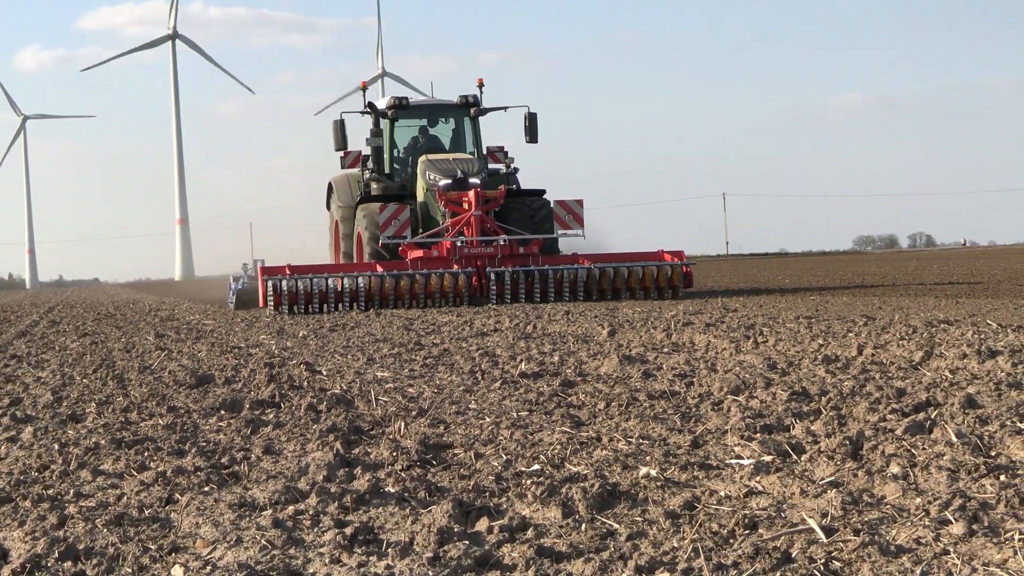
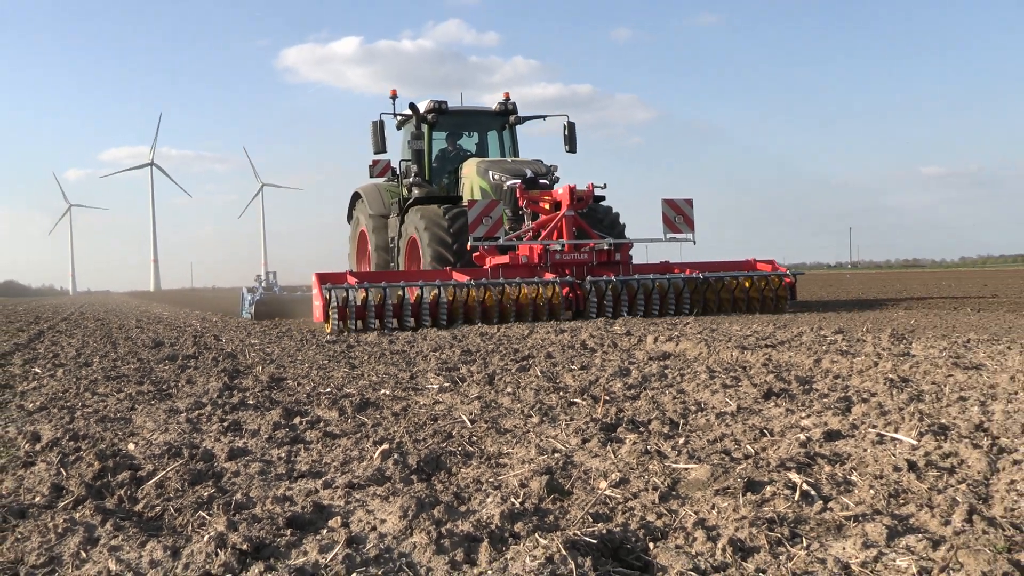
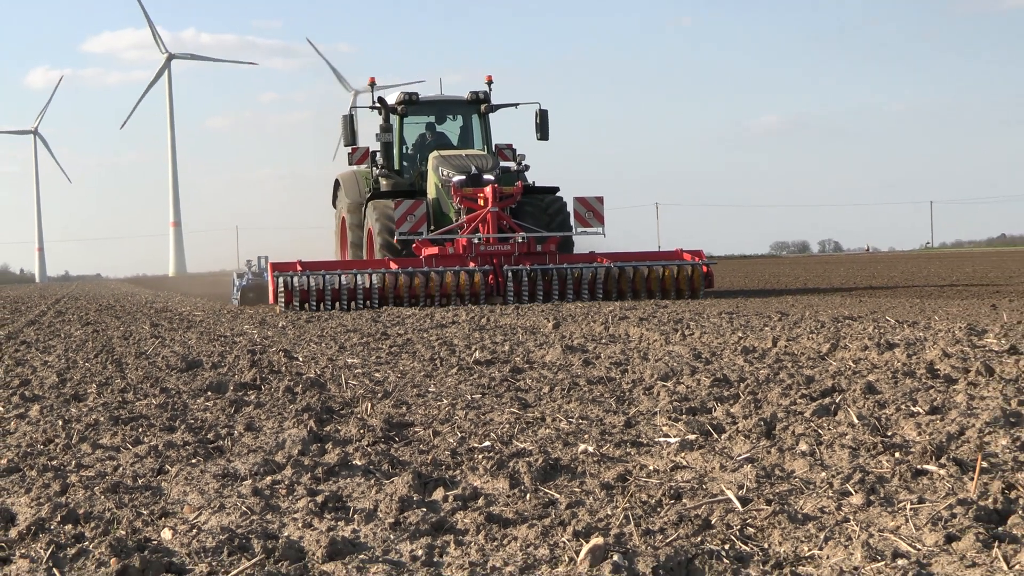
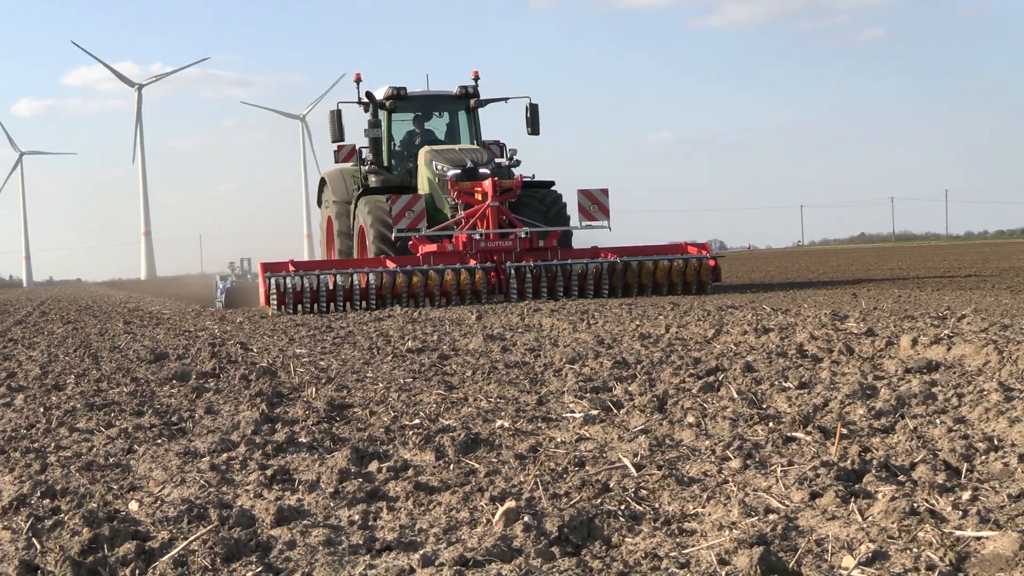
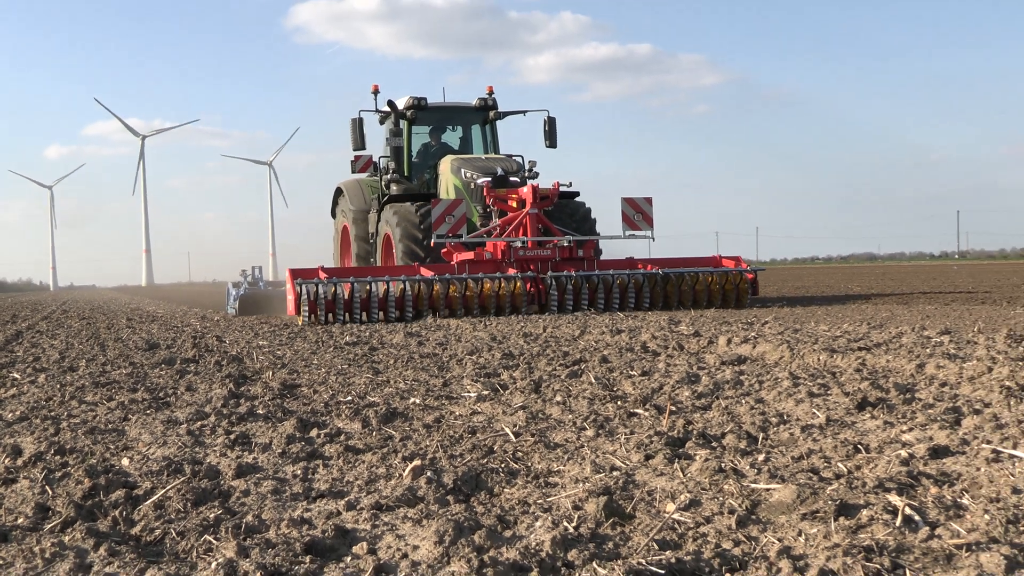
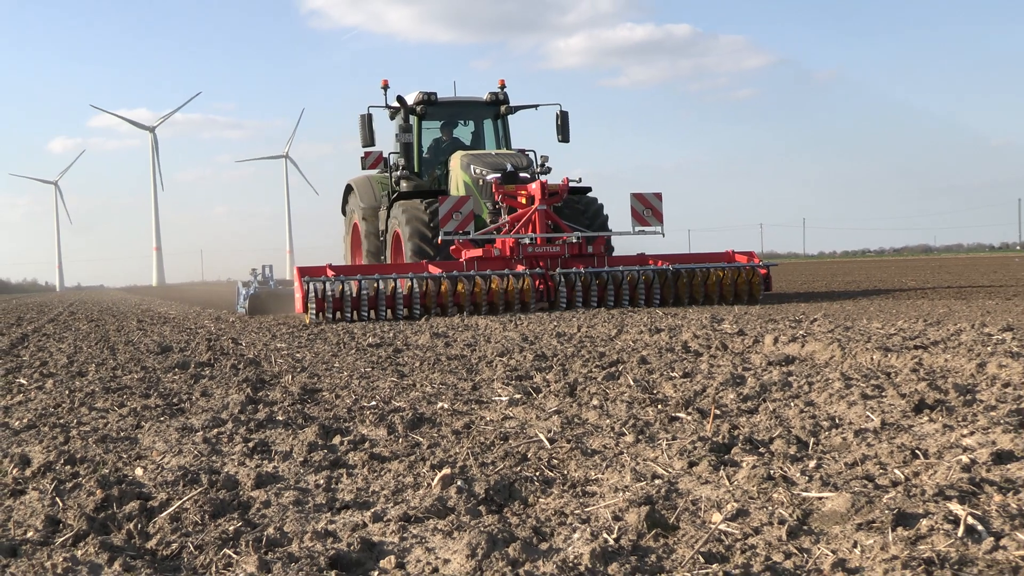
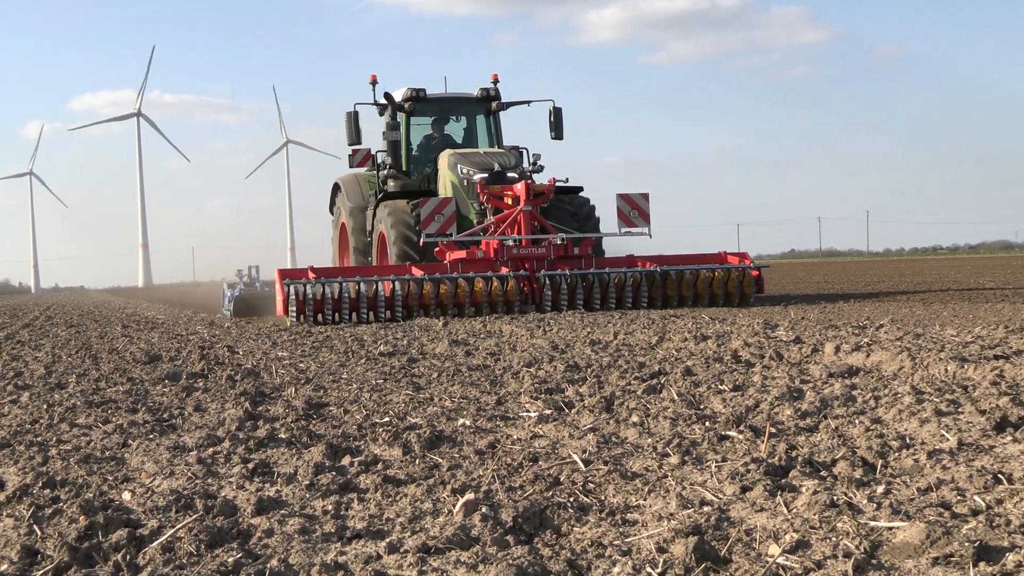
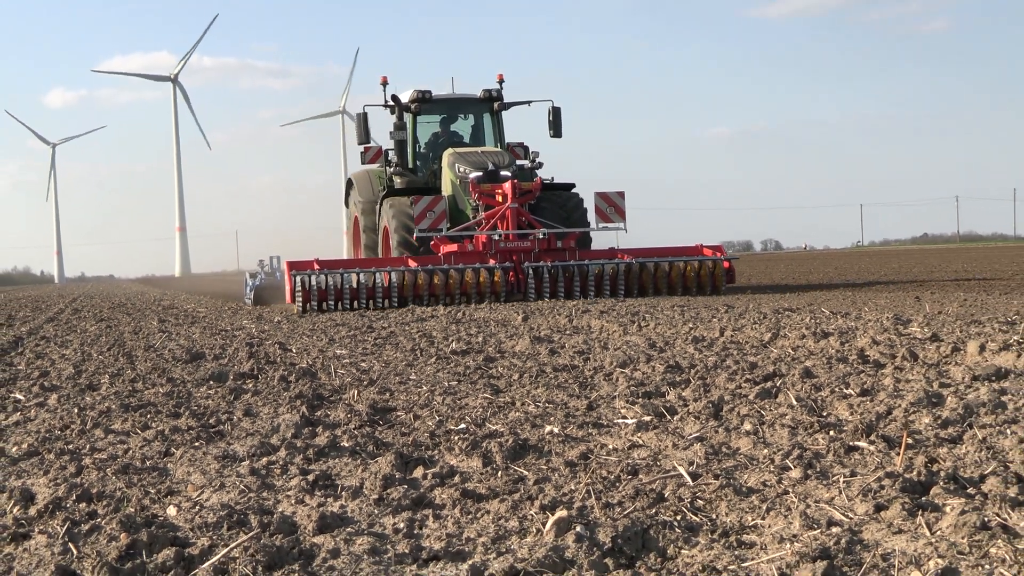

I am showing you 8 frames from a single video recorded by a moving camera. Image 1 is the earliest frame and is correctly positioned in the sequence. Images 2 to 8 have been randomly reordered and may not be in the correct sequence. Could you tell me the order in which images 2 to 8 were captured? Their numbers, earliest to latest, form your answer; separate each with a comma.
3, 8, 4, 7, 6, 5, 2
